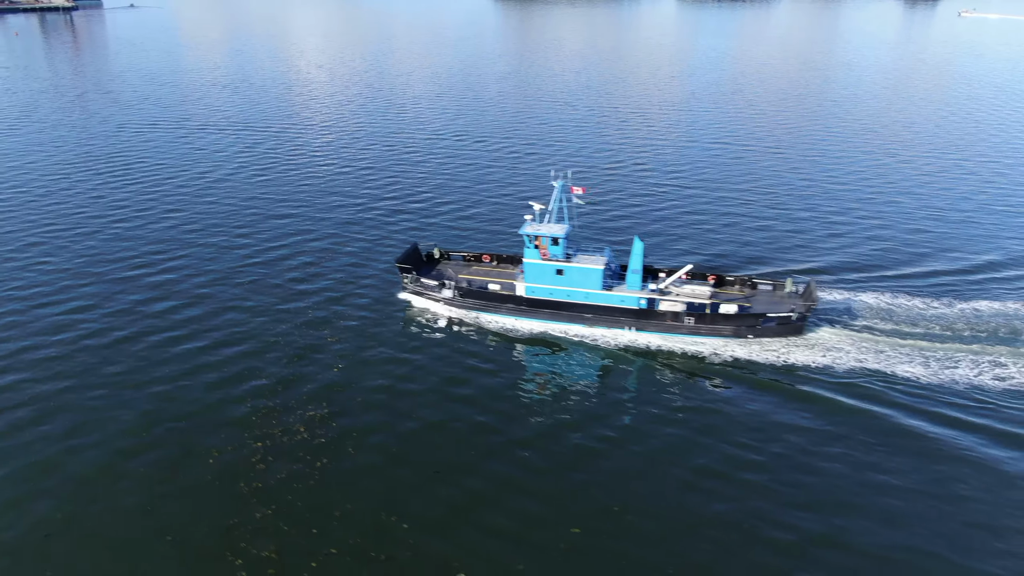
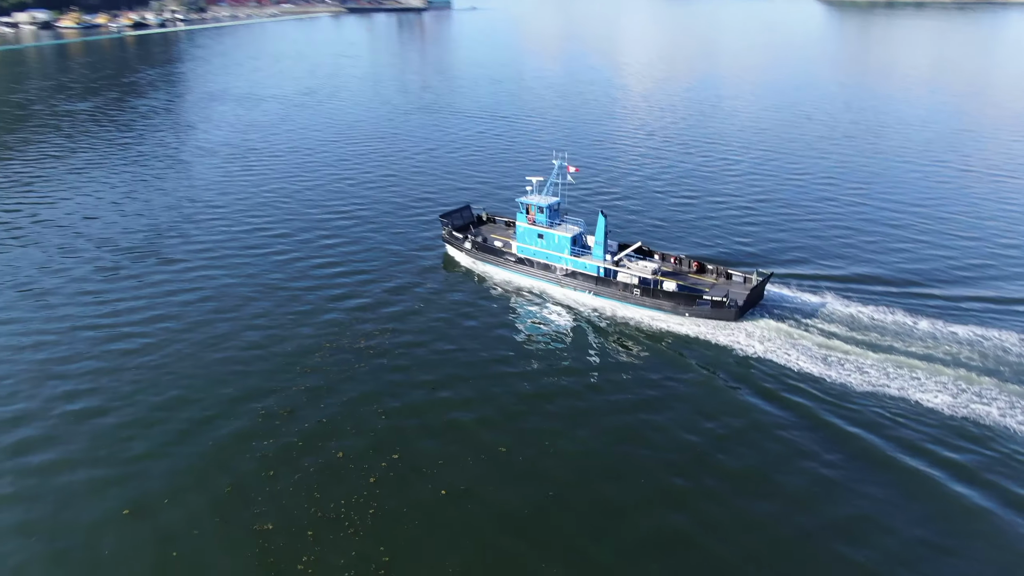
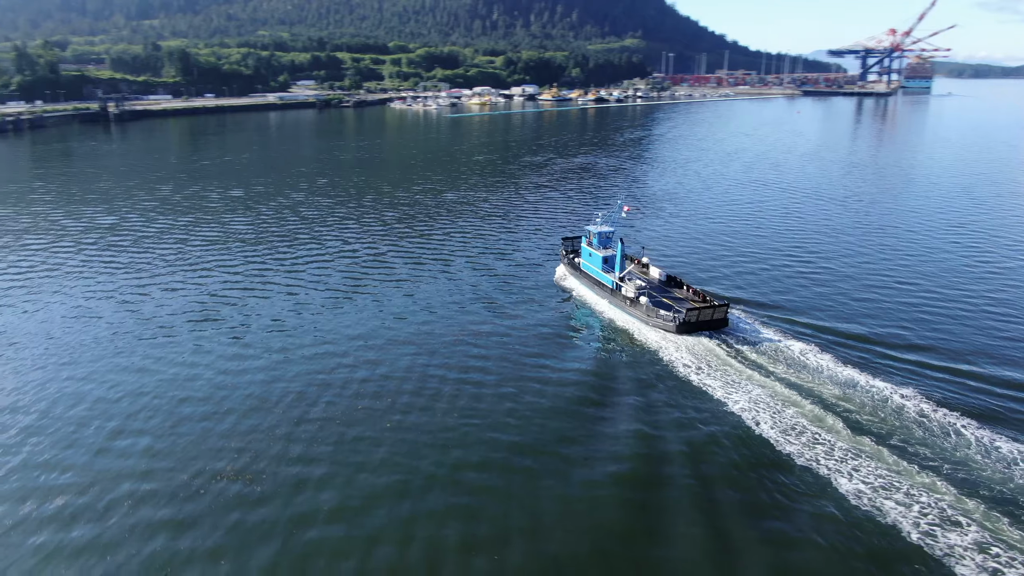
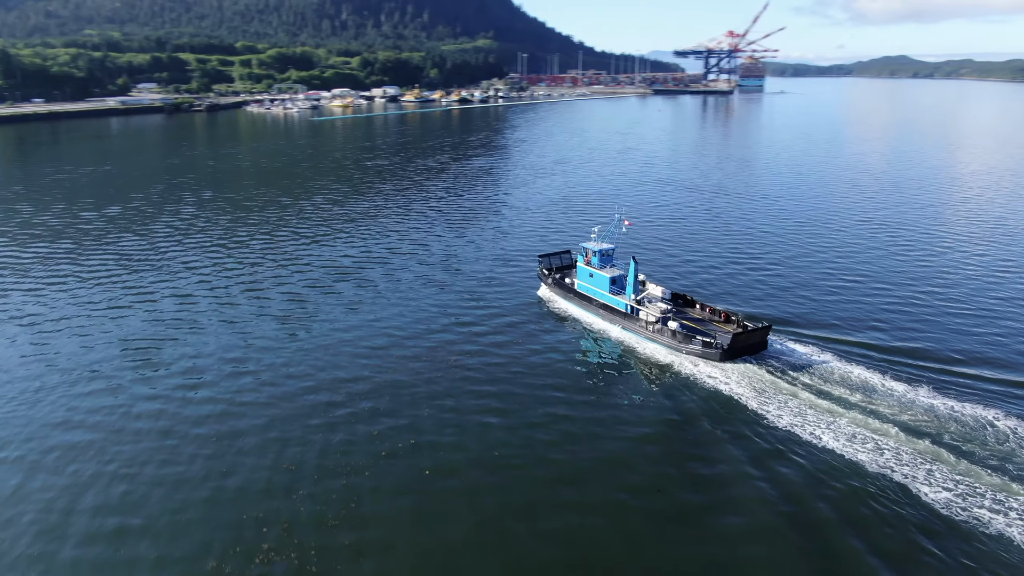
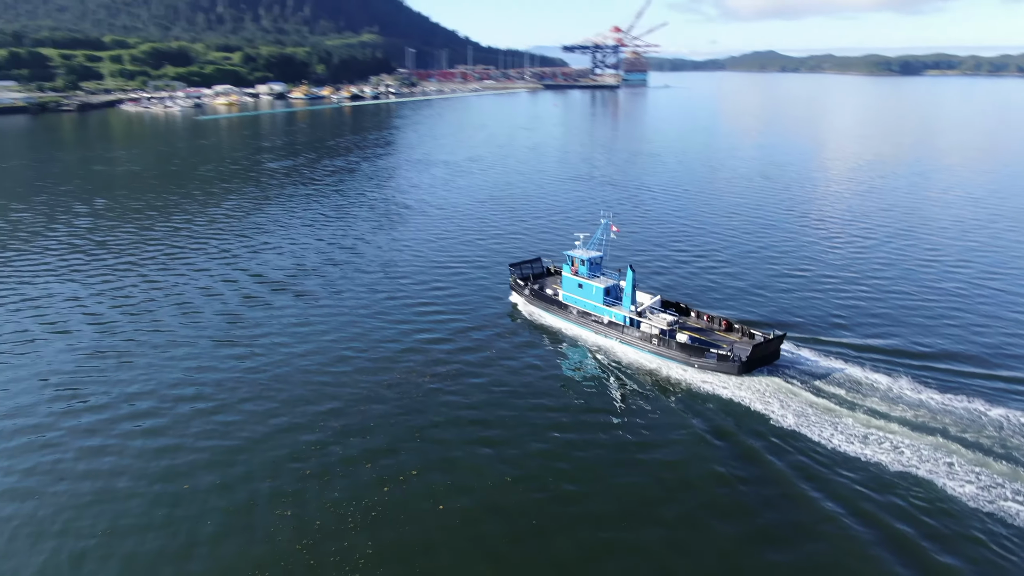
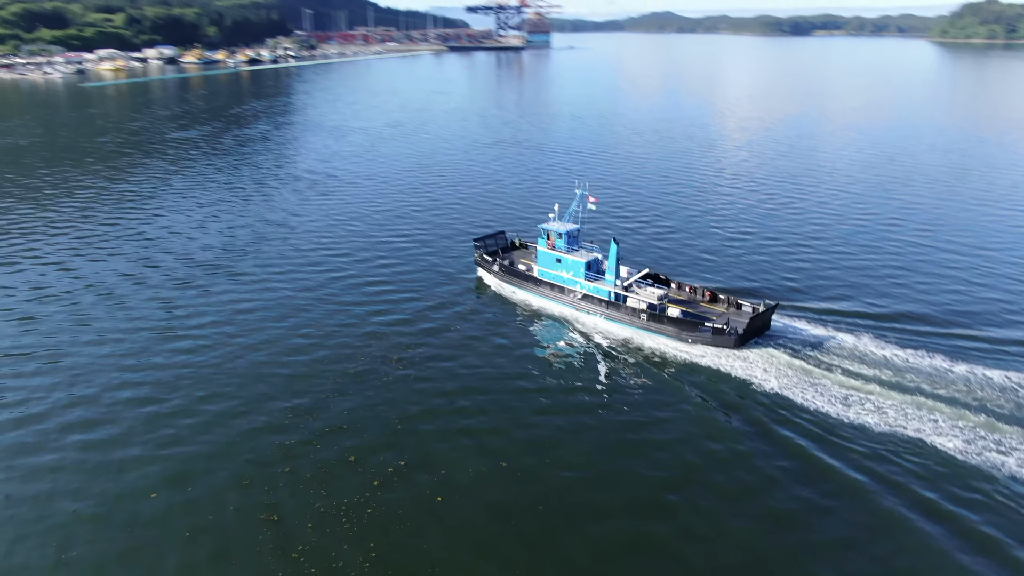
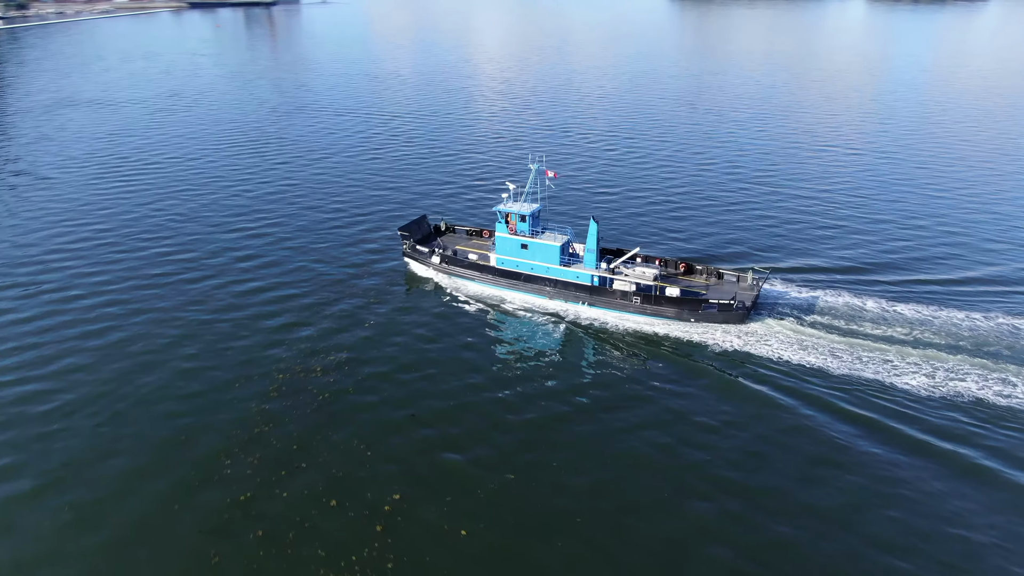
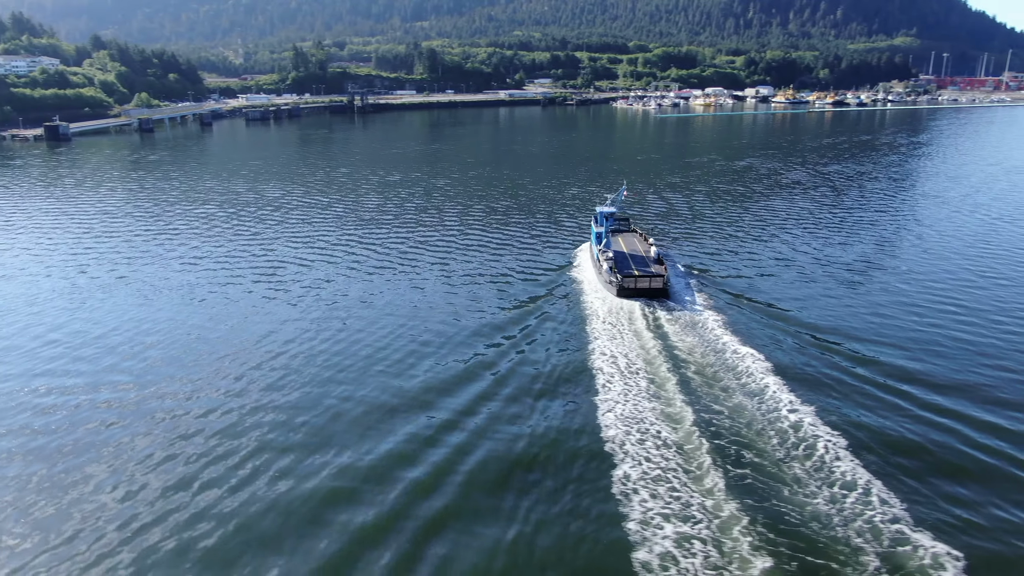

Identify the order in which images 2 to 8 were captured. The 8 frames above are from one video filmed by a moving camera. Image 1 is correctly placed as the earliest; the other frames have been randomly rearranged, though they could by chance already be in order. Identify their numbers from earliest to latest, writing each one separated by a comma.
7, 2, 6, 5, 4, 3, 8
